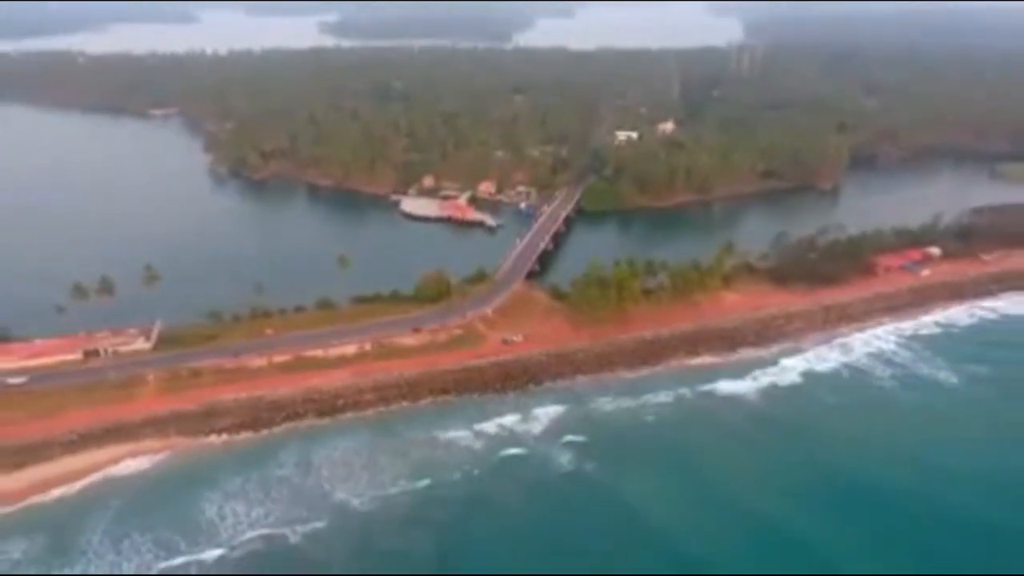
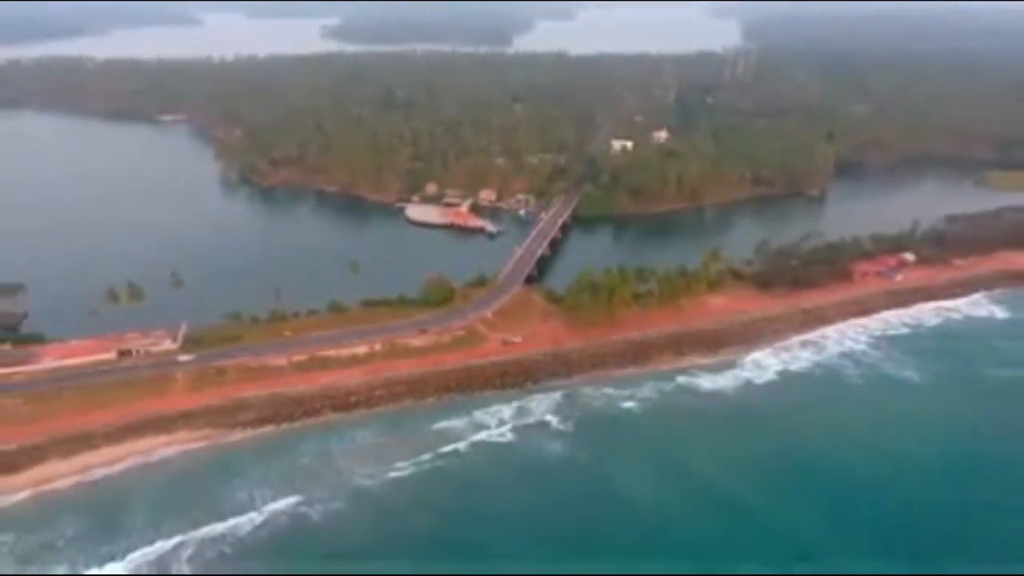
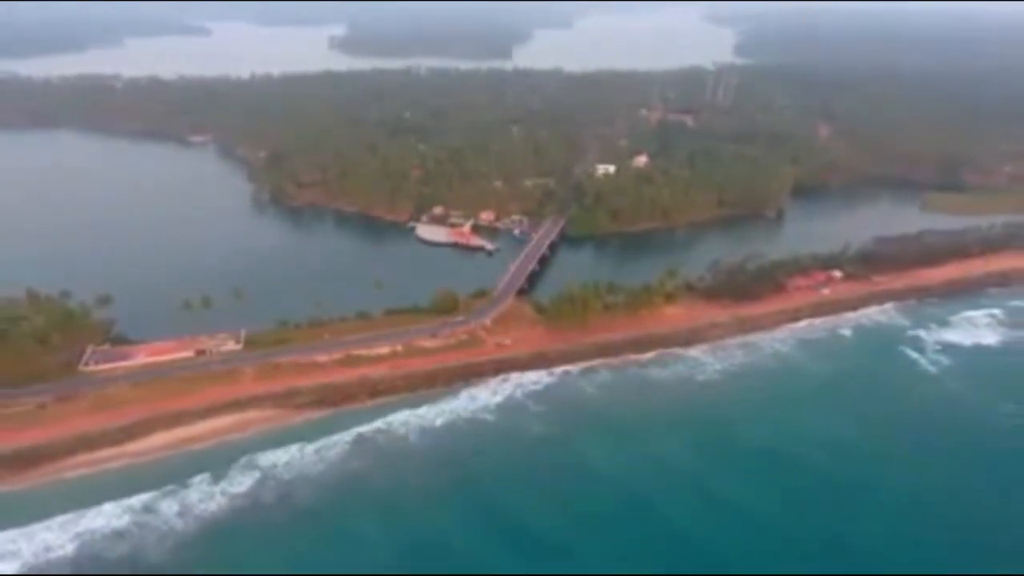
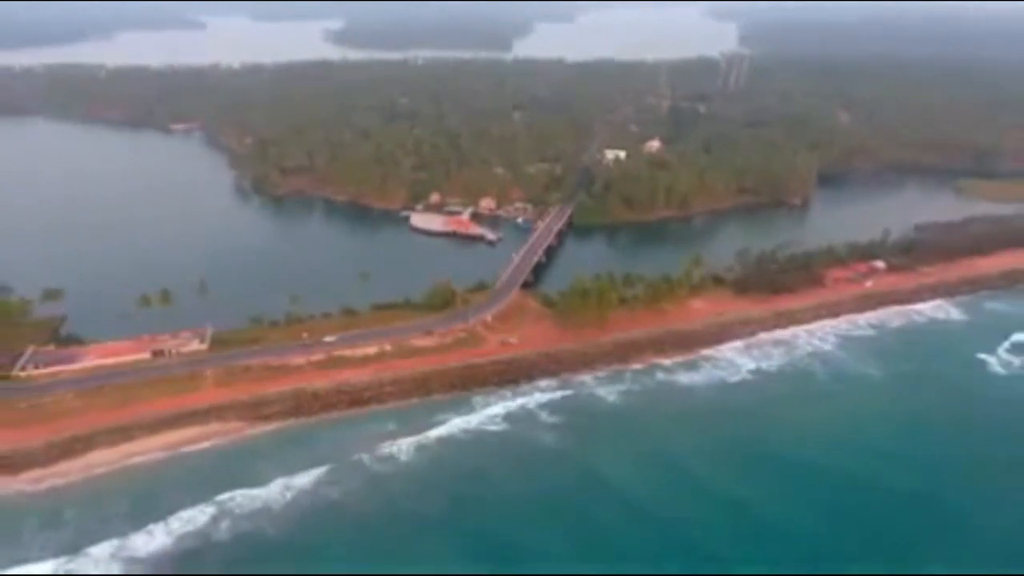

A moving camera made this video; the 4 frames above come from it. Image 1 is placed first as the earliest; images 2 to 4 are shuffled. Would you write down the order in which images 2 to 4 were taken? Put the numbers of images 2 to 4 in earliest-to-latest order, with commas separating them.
2, 4, 3
